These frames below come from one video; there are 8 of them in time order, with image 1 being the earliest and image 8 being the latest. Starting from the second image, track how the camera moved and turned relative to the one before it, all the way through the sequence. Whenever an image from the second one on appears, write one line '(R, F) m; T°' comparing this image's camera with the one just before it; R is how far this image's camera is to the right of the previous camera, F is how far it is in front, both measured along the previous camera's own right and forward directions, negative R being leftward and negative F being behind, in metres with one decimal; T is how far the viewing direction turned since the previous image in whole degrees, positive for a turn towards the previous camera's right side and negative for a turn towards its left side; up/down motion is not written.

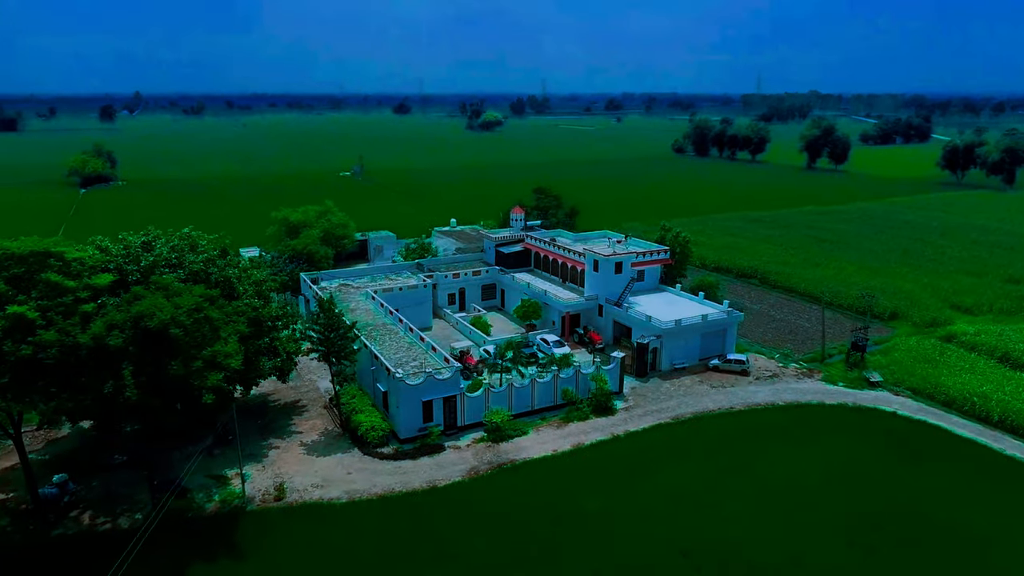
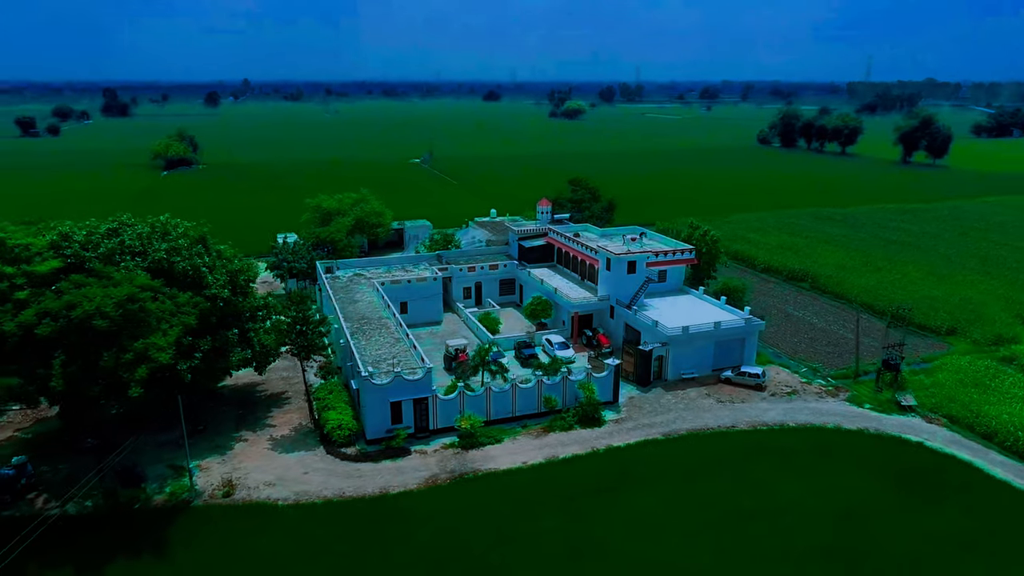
(+4.0, +1.9) m; -7°
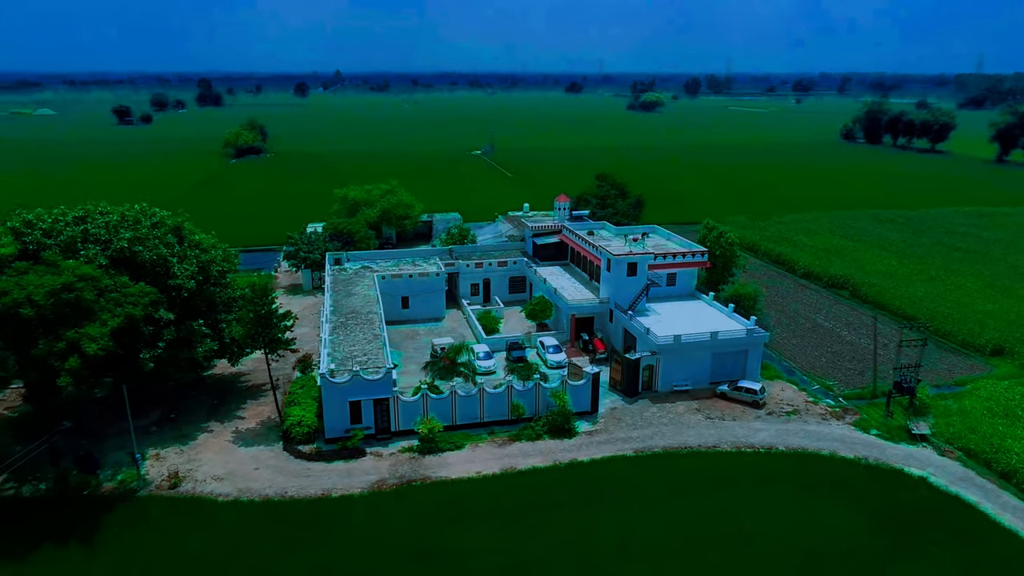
(+4.0, +1.5) m; -7°
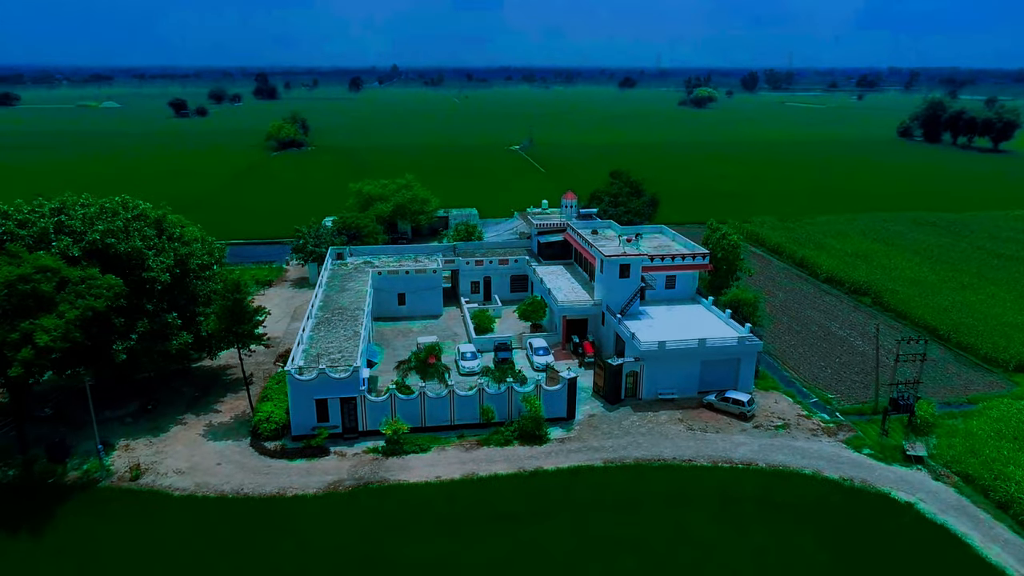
(+2.8, +0.9) m; -4°
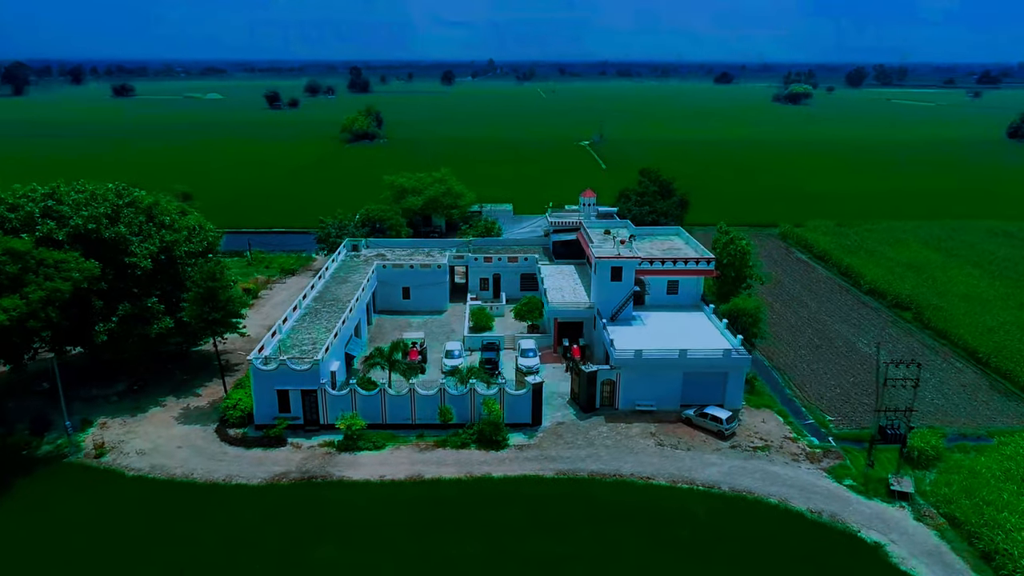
(+4.3, +1.1) m; -7°
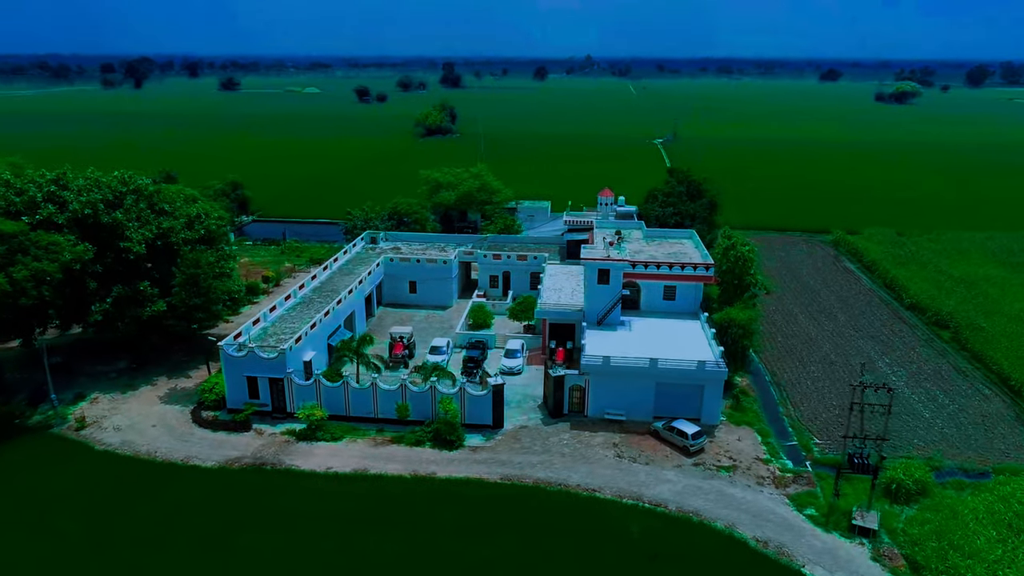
(+4.4, +0.8) m; -7°
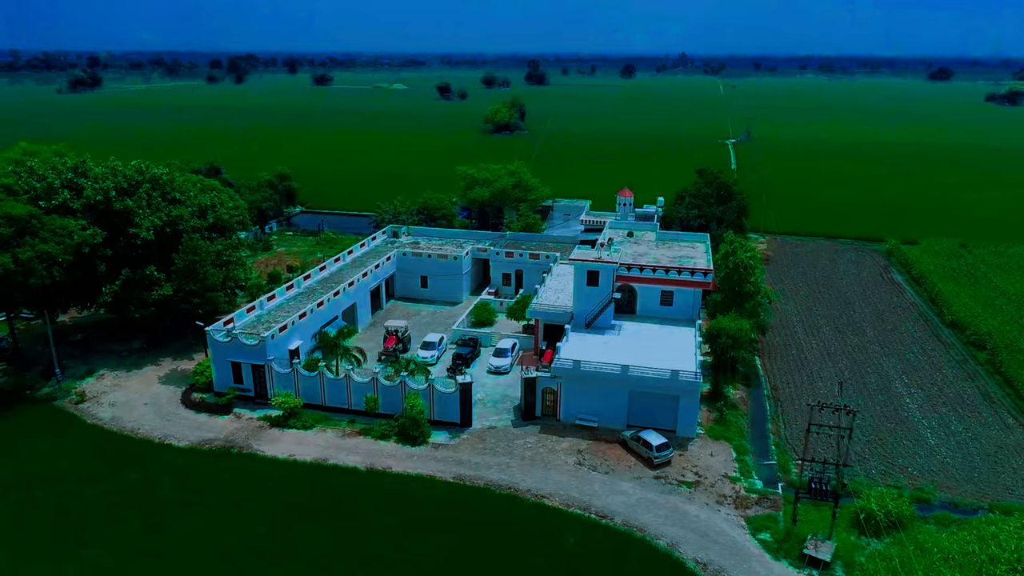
(+3.9, +0.6) m; -7°
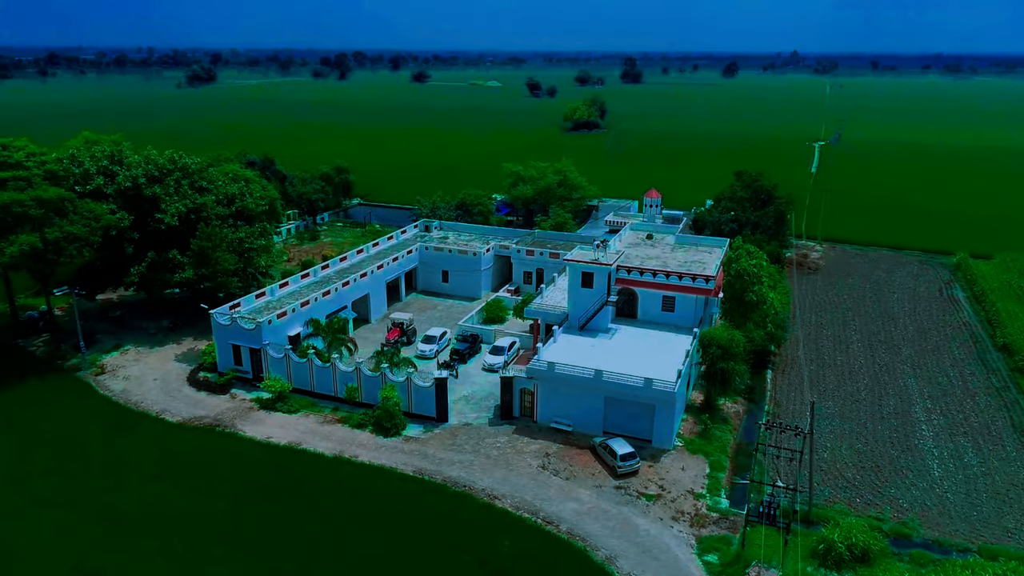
(+3.9, +0.5) m; -8°
